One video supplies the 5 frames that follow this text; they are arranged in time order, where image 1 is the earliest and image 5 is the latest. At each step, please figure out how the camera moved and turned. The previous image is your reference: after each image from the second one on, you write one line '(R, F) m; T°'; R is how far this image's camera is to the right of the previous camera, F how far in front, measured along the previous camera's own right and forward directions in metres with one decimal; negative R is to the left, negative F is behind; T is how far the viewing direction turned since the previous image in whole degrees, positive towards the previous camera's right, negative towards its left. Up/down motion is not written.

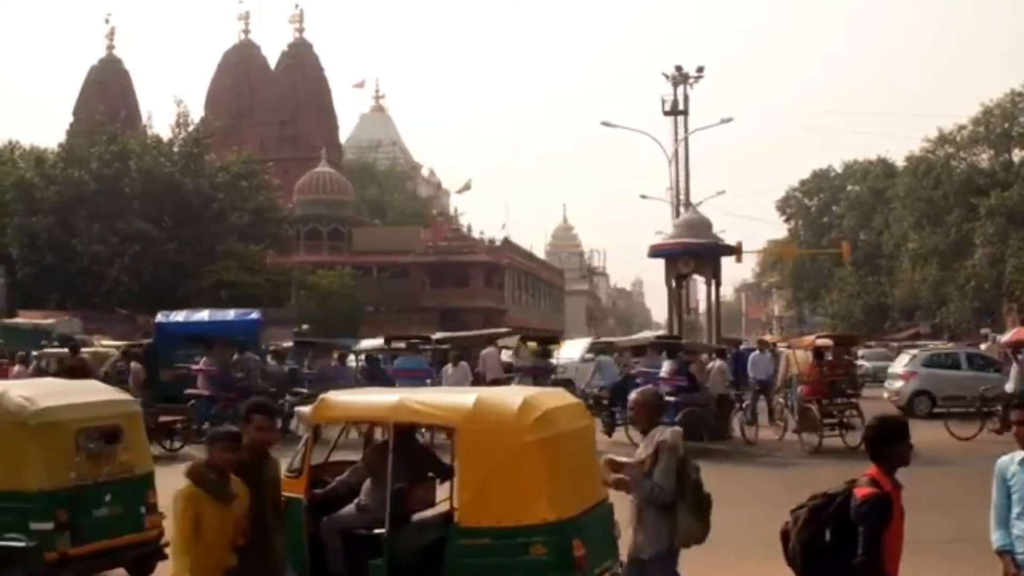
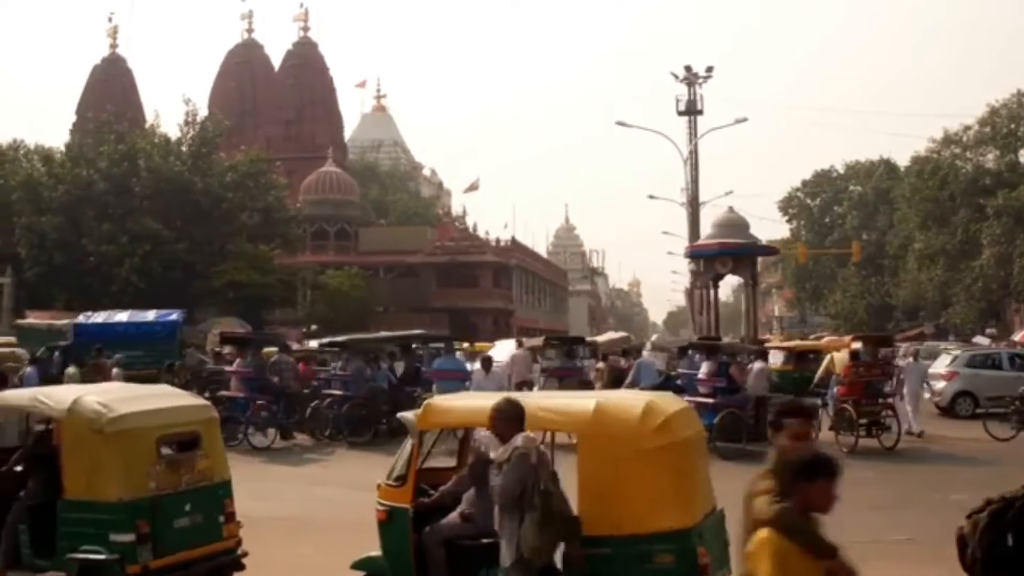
(-0.6, +0.3) m; 0°
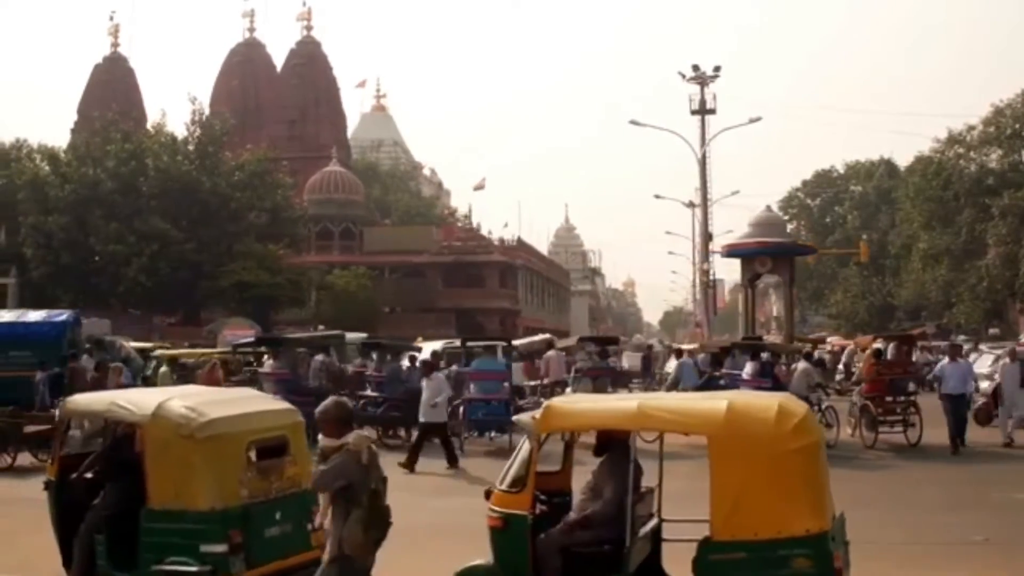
(-0.6, +0.3) m; 0°
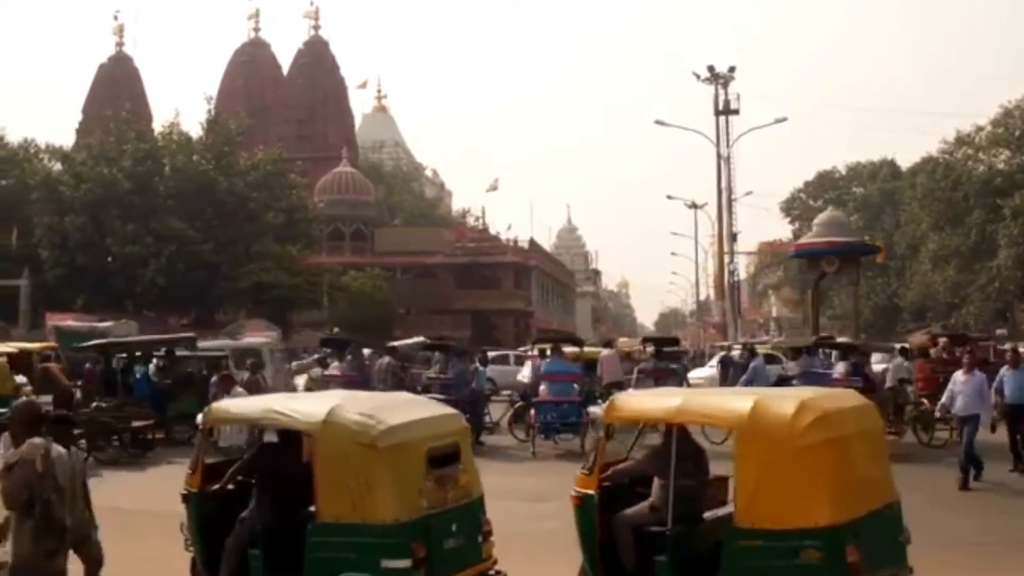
(-1.1, +0.4) m; 0°
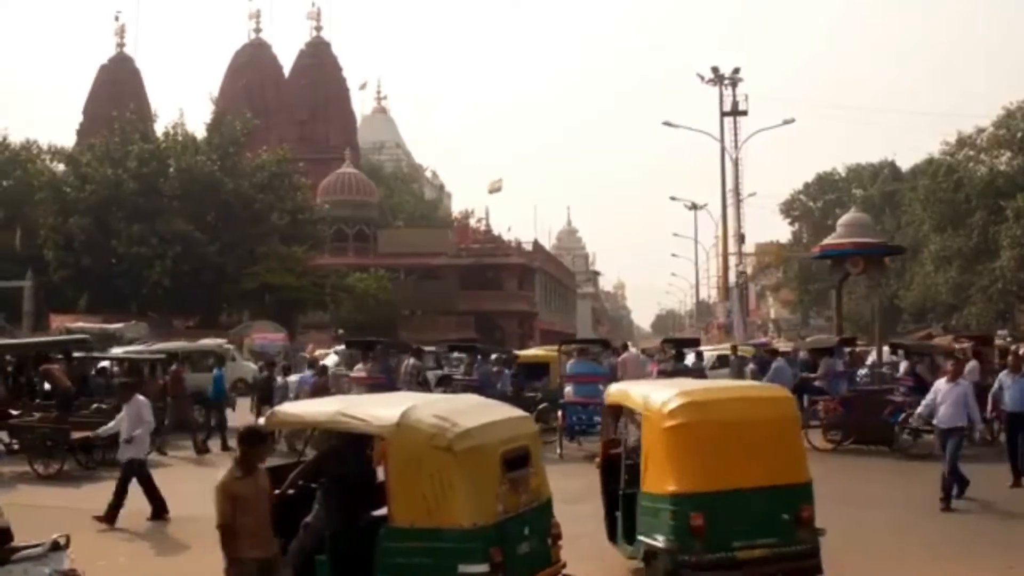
(-0.4, +0.1) m; 0°
